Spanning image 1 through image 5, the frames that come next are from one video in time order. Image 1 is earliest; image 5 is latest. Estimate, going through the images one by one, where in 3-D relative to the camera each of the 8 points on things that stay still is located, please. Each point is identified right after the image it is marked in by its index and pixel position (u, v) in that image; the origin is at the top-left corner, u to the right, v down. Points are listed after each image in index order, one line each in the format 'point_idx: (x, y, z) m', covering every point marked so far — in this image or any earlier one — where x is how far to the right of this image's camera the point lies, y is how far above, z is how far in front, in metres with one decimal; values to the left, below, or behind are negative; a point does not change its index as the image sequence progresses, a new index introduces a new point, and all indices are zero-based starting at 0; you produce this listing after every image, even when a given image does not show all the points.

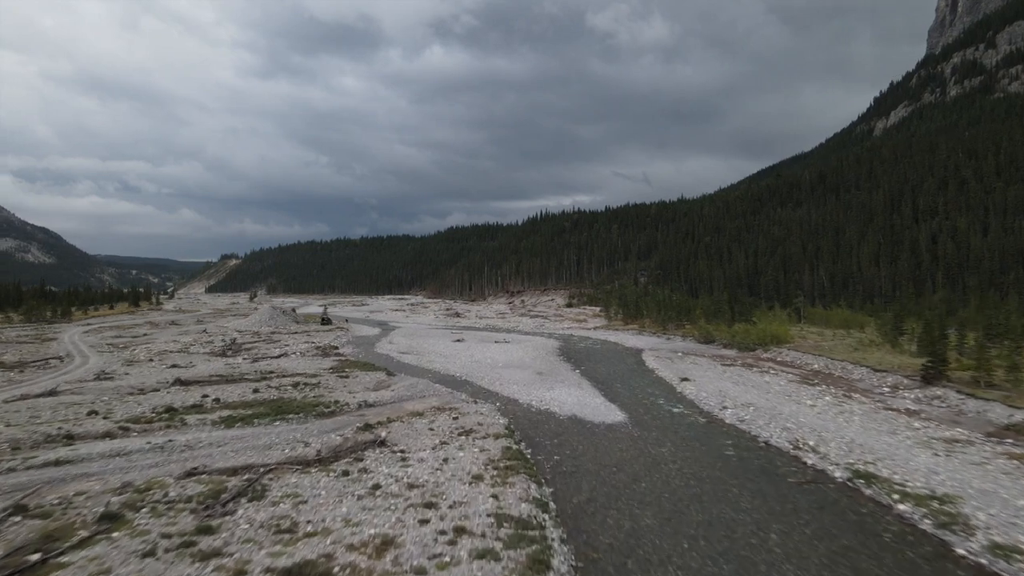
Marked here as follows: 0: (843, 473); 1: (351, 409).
0: (+4.9, -2.8, +10.9) m
1: (-3.7, -2.7, +16.6) m
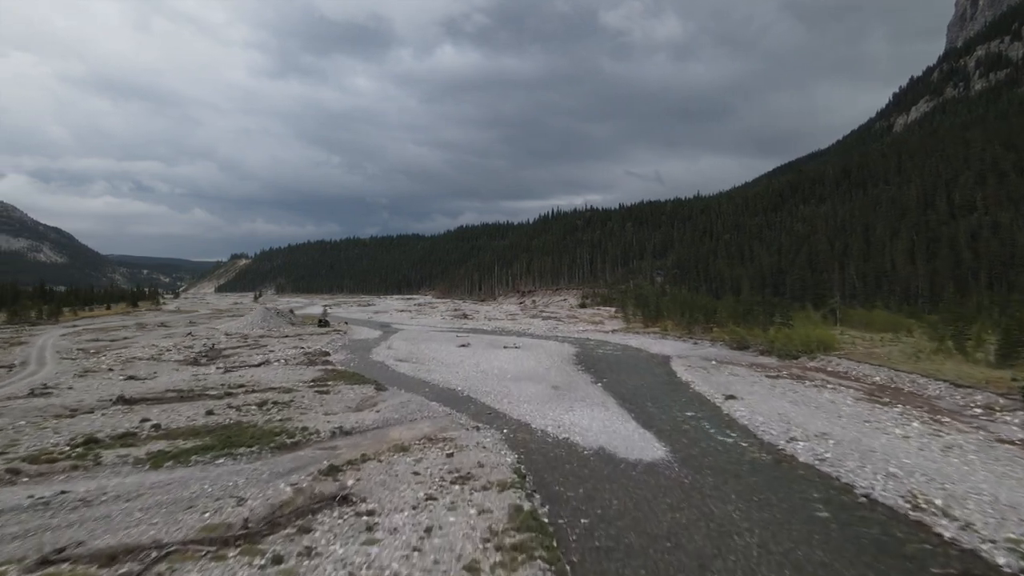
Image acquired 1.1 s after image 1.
0: (+5.0, -2.8, +7.4) m
1: (-3.5, -2.7, +13.2) m
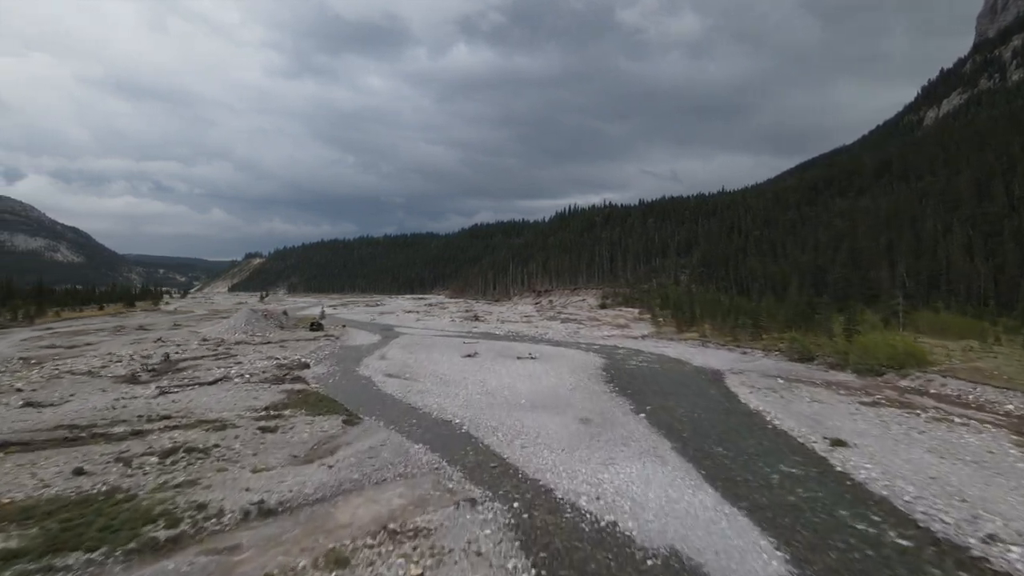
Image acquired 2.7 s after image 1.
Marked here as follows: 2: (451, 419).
0: (+5.1, -2.7, +2.3) m
1: (-3.3, -2.7, +8.2) m
2: (-1.3, -2.8, +15.6) m
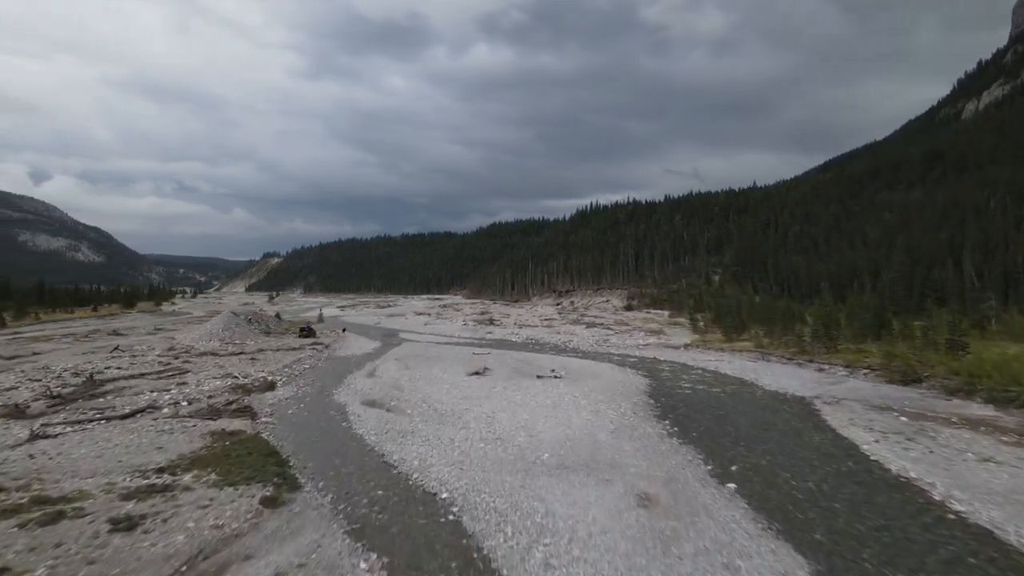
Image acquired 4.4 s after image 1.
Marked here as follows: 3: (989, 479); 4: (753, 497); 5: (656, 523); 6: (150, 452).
0: (+5.0, -2.8, -3.3) m
1: (-3.2, -2.7, +2.9) m
2: (-1.0, -2.8, +10.2) m
3: (+6.6, -2.6, +10.1) m
4: (+3.1, -2.7, +9.7) m
5: (+1.7, -2.7, +8.5) m
6: (-5.8, -2.6, +11.7) m
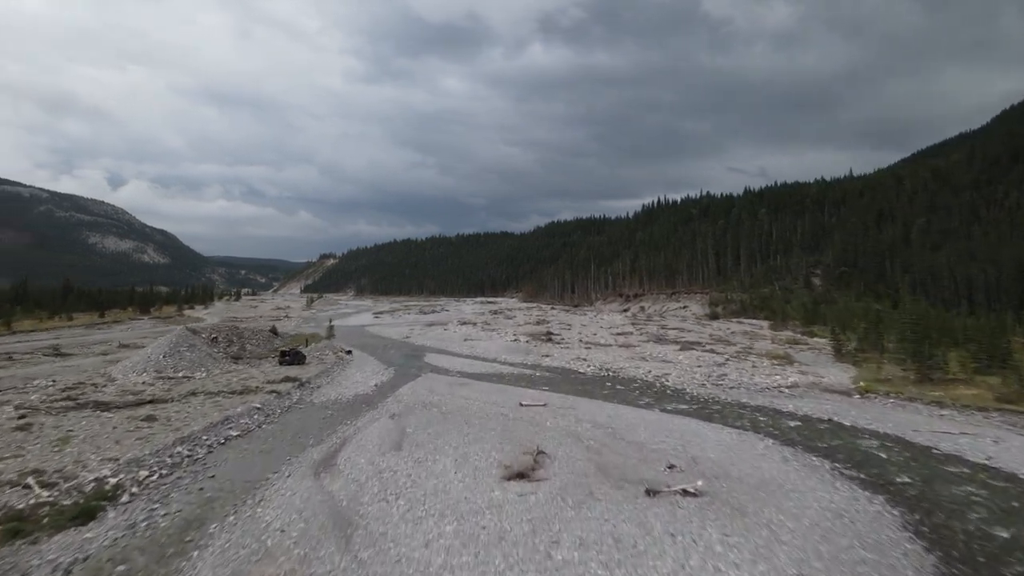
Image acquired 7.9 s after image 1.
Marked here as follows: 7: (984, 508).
0: (+4.2, -3.0, -14.5) m
1: (-3.5, -2.9, -7.7) m
2: (-0.8, -3.0, -0.7) m
3: (+6.8, -2.8, -1.3) m
4: (+3.4, -2.9, -1.5) m
5: (+1.8, -2.9, -2.5) m
6: (-5.3, -2.8, +1.3) m
7: (+6.3, -2.8, +10.0) m
